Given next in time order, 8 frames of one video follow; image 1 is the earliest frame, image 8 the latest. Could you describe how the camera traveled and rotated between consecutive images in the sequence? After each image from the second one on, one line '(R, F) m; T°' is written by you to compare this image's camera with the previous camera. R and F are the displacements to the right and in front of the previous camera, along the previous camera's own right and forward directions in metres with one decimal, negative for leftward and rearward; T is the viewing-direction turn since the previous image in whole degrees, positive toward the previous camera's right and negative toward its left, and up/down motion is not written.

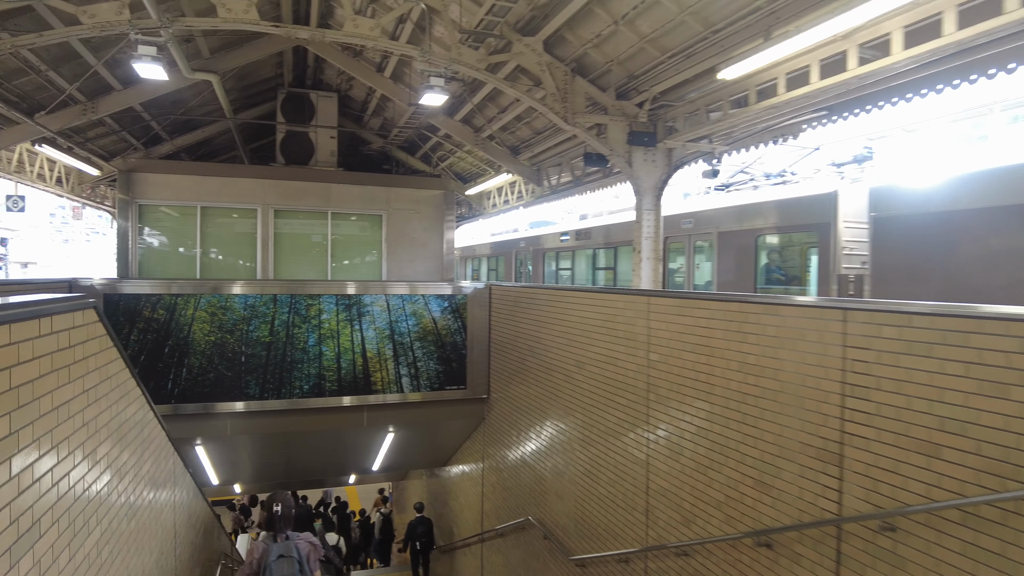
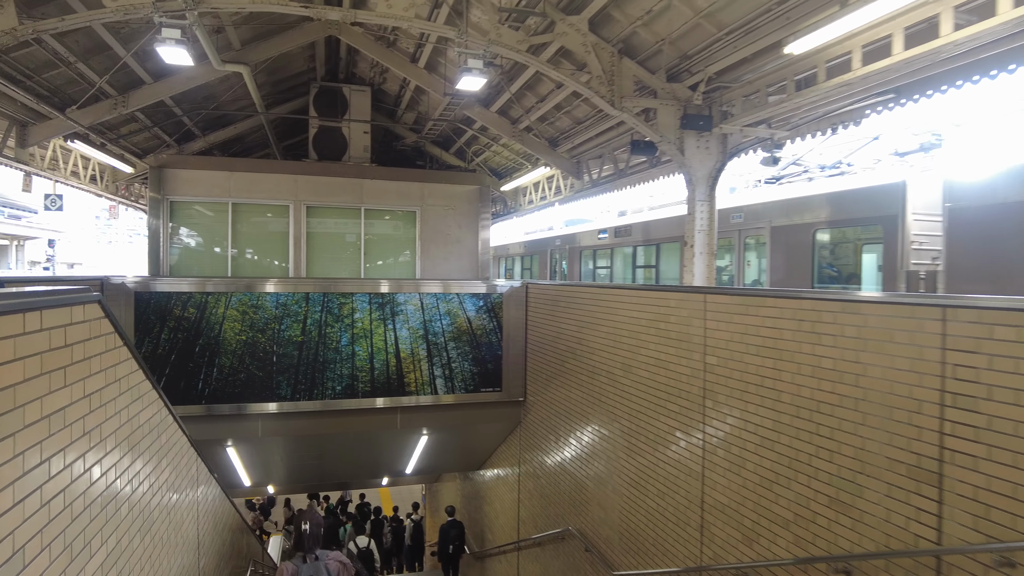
(-0.1, +0.3) m; -3°
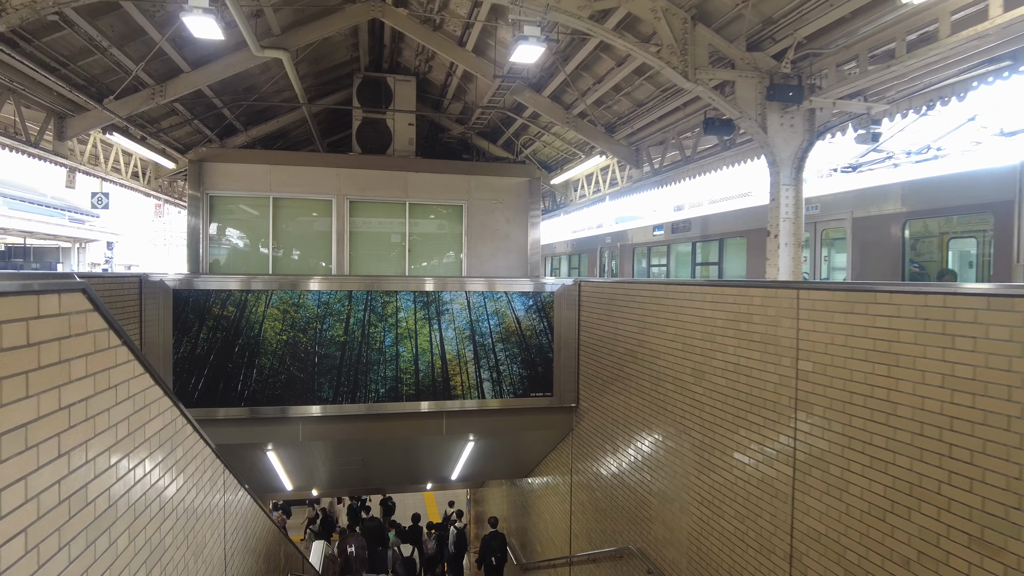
(-0.1, +0.4) m; -4°
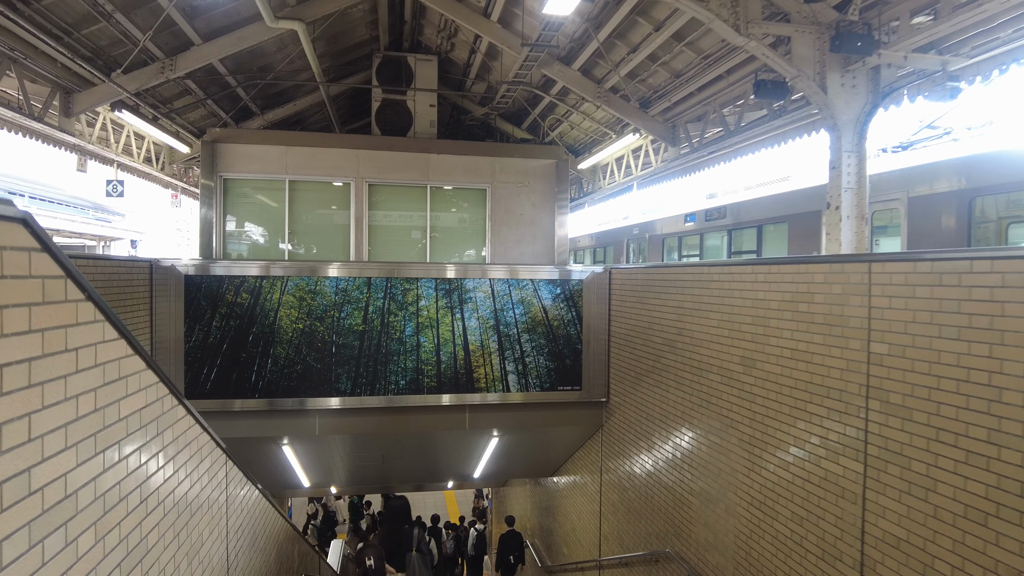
(-0.1, +0.3) m; -2°
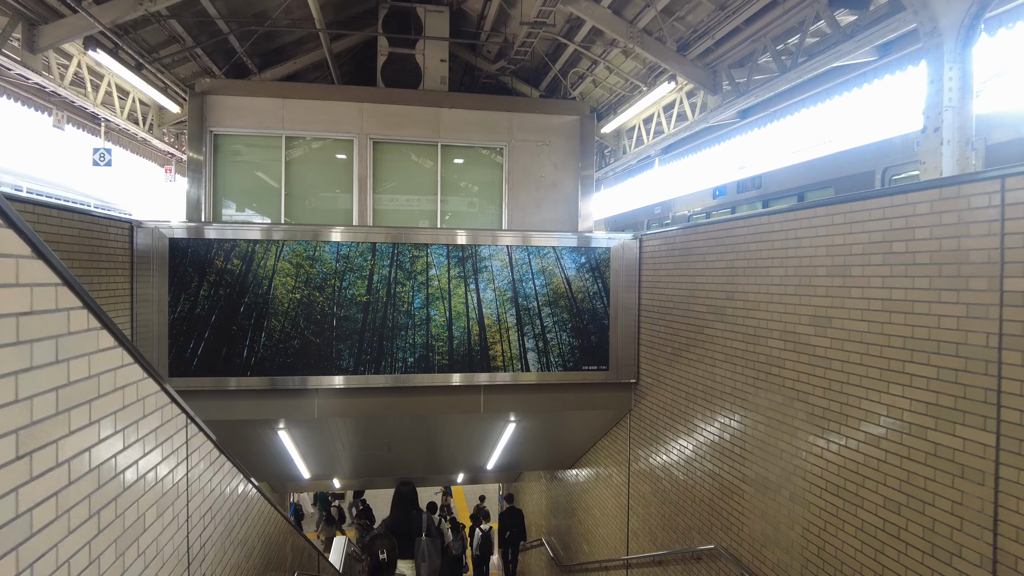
(-0.1, +0.6) m; -1°
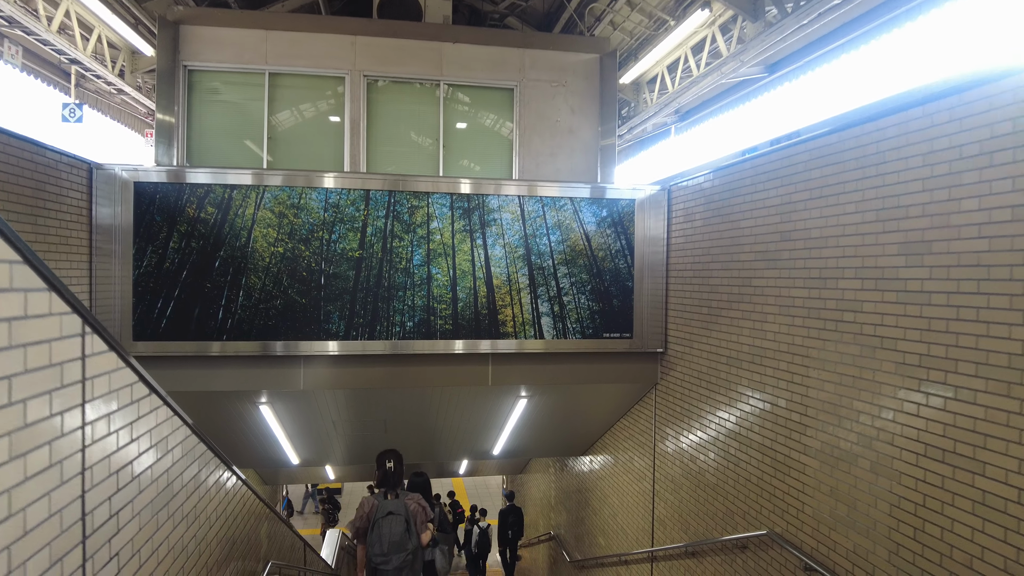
(-0.1, +0.6) m; 0°
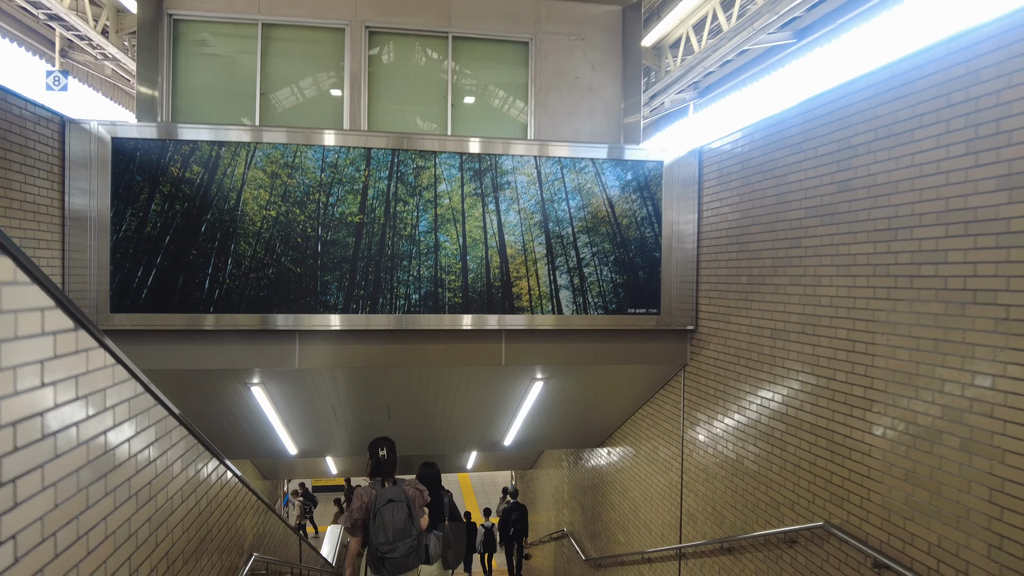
(-0.1, +0.4) m; 0°
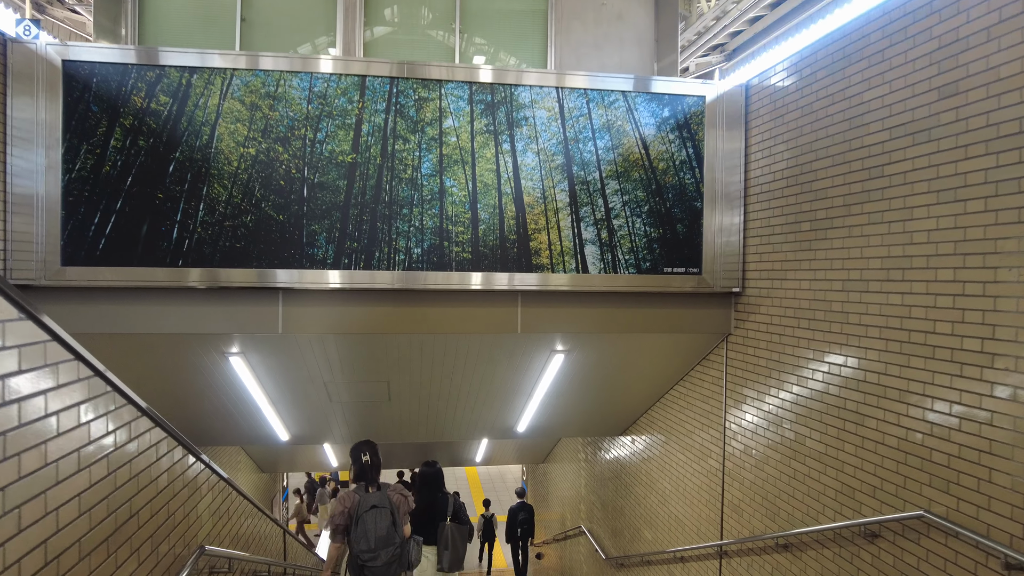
(0.0, +0.6) m; -1°
